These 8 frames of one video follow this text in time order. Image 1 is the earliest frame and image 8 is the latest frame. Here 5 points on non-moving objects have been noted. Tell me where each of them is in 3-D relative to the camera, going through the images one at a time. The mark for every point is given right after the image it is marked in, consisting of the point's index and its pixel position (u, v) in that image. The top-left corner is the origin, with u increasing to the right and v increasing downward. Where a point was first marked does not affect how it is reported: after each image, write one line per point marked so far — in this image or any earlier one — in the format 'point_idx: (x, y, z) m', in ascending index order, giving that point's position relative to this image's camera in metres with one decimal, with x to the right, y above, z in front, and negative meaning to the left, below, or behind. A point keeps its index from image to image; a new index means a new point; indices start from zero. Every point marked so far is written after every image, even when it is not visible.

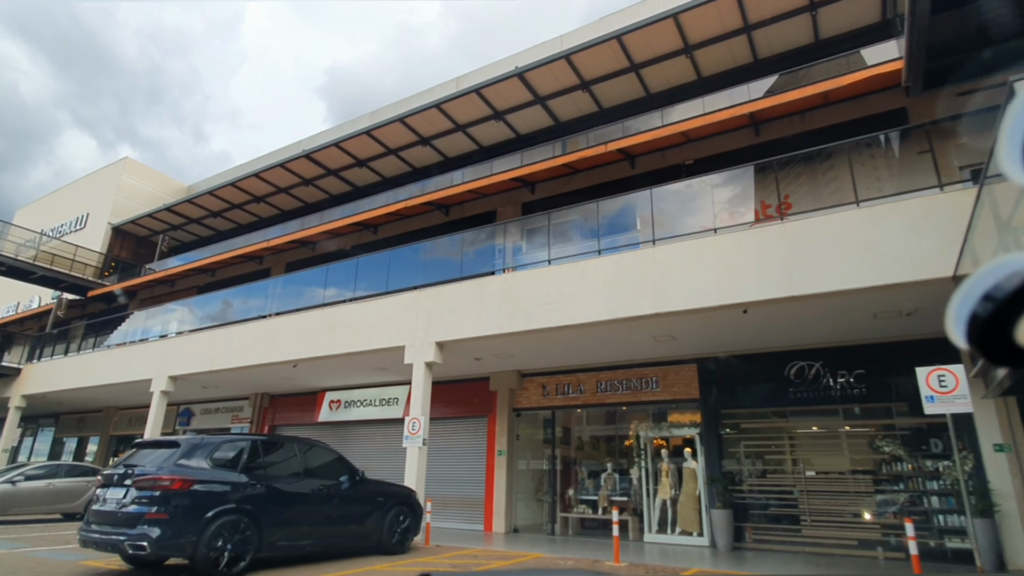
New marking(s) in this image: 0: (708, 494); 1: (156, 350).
0: (+3.6, -3.8, +10.8) m
1: (-9.7, -1.7, +16.0) m
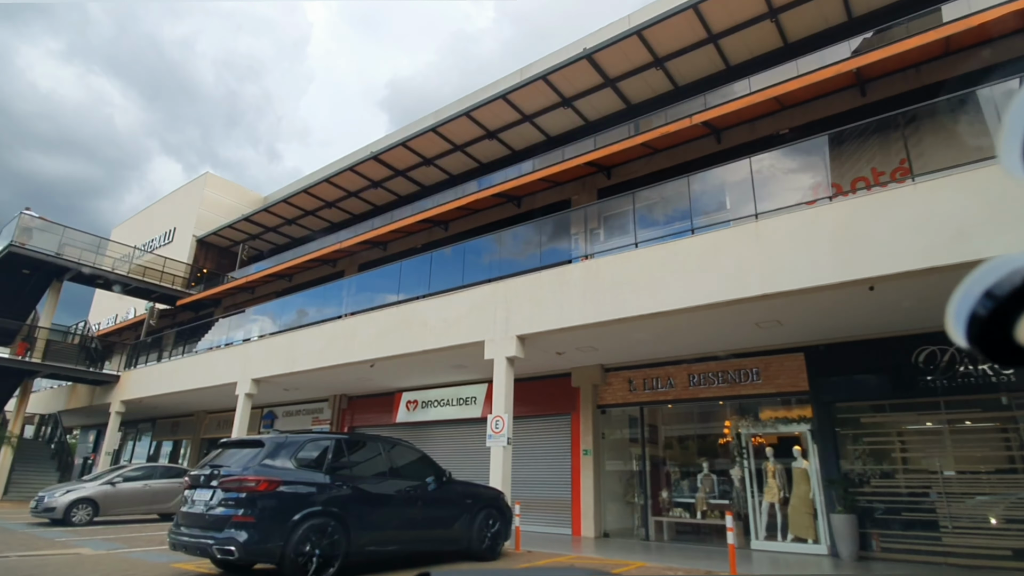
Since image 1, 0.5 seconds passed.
0: (+5.2, -3.5, +9.7) m
1: (-7.6, -1.9, +16.4) m
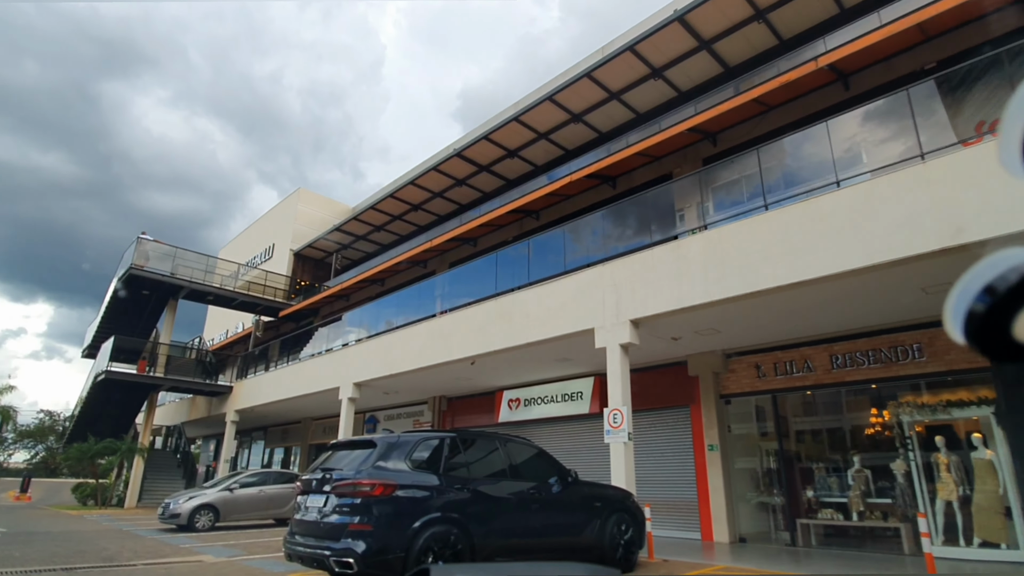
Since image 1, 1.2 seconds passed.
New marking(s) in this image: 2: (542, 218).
0: (+7.0, -2.9, +8.0) m
1: (-4.8, -2.0, +16.4) m
2: (+0.8, +1.9, +15.7) m
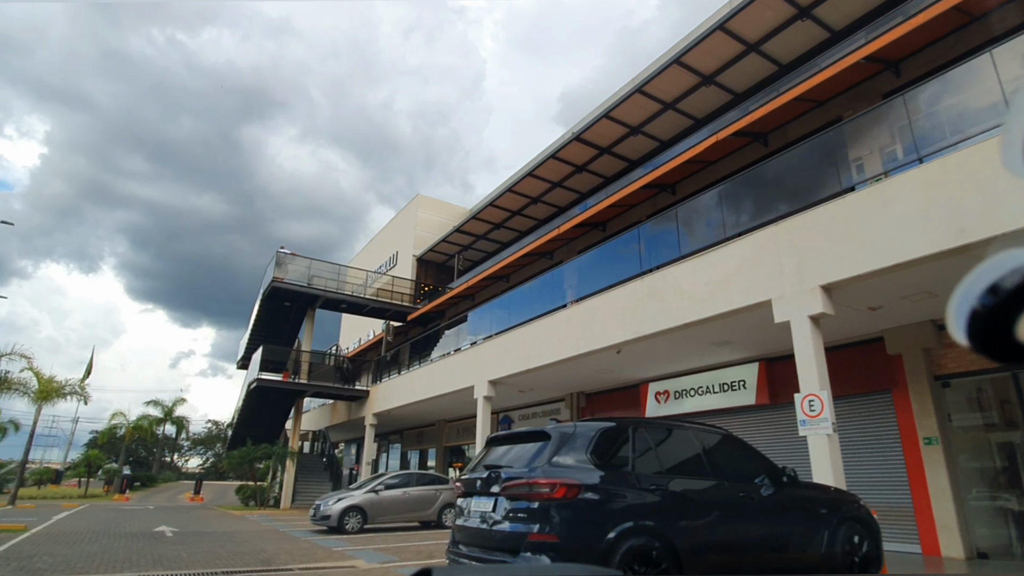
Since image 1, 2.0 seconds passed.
0: (+9.0, -2.0, +5.4) m
1: (-1.1, -1.9, +15.9) m
2: (+4.1, +2.4, +14.2) m
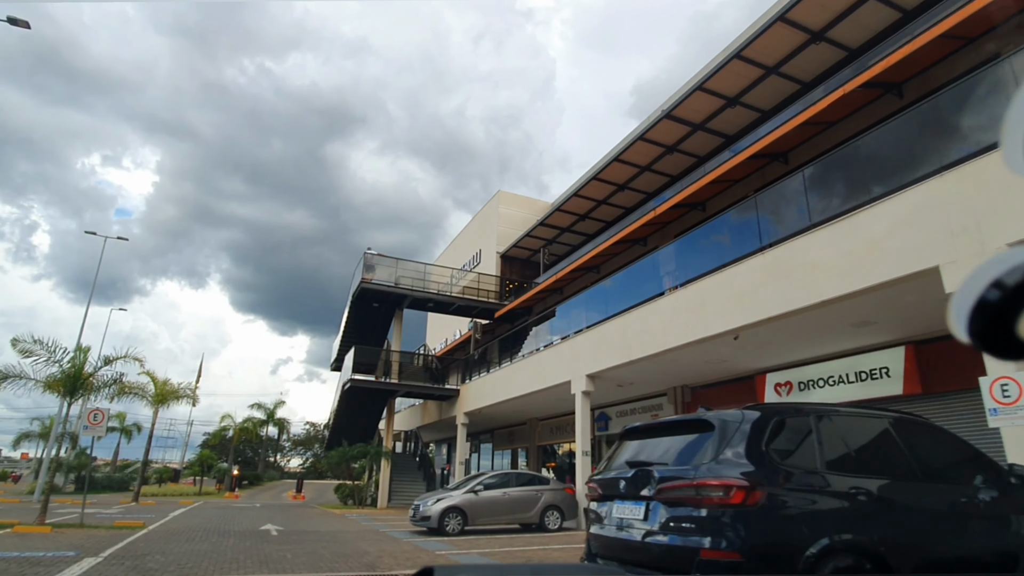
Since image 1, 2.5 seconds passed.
0: (+10.0, -1.4, +3.4) m
1: (+1.4, -1.6, +15.1) m
2: (+6.1, +2.8, +12.8) m
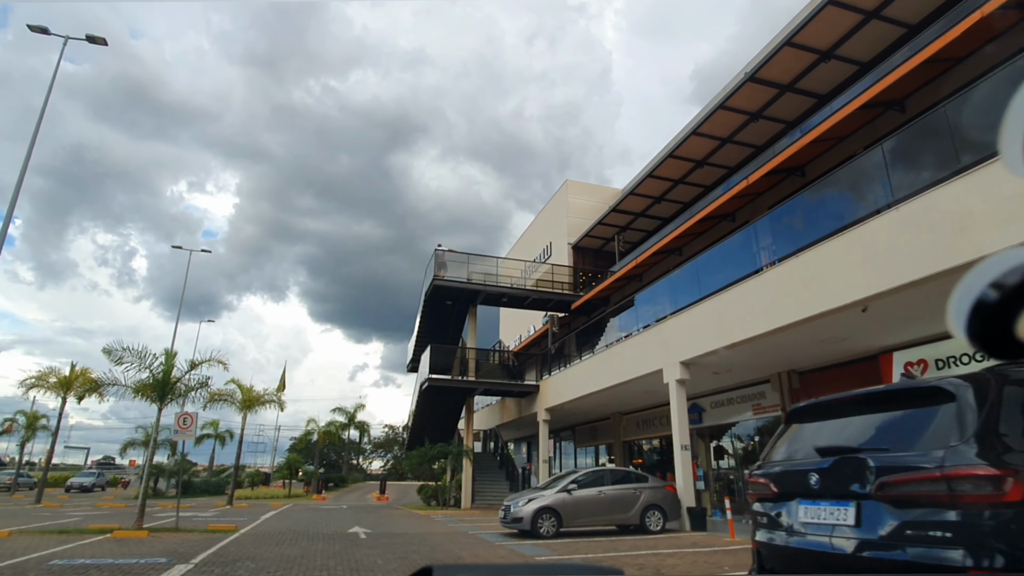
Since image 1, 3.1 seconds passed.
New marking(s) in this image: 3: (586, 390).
0: (+10.6, -0.6, +1.4) m
1: (+3.4, -1.2, +14.1) m
2: (+7.6, +3.4, +11.2) m
3: (+2.3, -3.2, +18.1) m
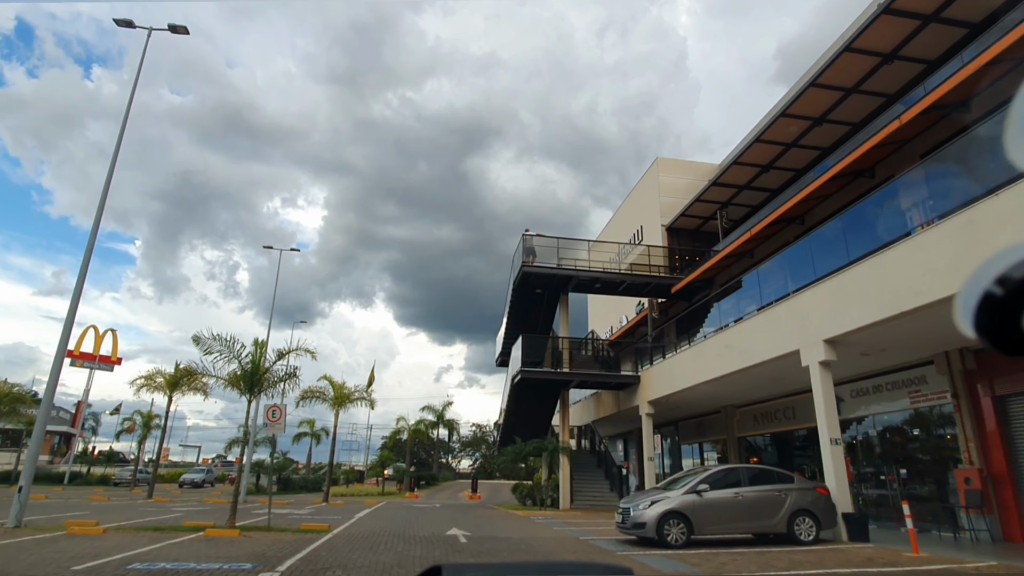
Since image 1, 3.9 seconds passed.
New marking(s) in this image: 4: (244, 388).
0: (+11.0, +0.3, -1.3) m
1: (+5.6, -0.6, +12.1) m
2: (+9.2, +4.2, +8.7) m
3: (+5.1, -2.6, +16.2) m
4: (-5.0, -1.9, +10.9) m
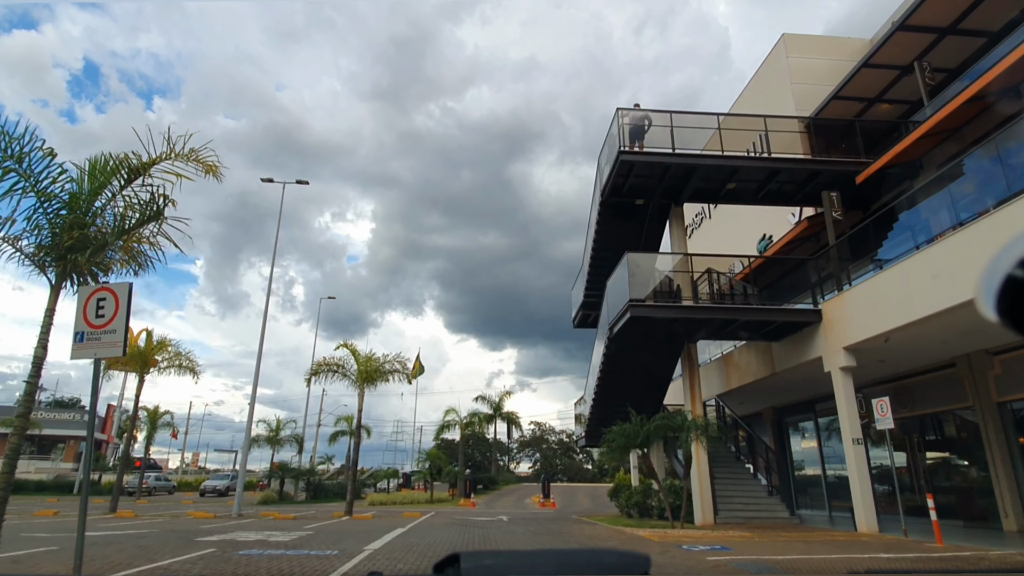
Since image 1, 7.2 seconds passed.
0: (+11.3, +3.1, -8.9) m
1: (+7.1, +1.9, +5.0) m
2: (+10.2, +6.9, +1.3) m
3: (+7.0, -0.1, +9.1) m
4: (-3.6, +0.2, +4.6) m
